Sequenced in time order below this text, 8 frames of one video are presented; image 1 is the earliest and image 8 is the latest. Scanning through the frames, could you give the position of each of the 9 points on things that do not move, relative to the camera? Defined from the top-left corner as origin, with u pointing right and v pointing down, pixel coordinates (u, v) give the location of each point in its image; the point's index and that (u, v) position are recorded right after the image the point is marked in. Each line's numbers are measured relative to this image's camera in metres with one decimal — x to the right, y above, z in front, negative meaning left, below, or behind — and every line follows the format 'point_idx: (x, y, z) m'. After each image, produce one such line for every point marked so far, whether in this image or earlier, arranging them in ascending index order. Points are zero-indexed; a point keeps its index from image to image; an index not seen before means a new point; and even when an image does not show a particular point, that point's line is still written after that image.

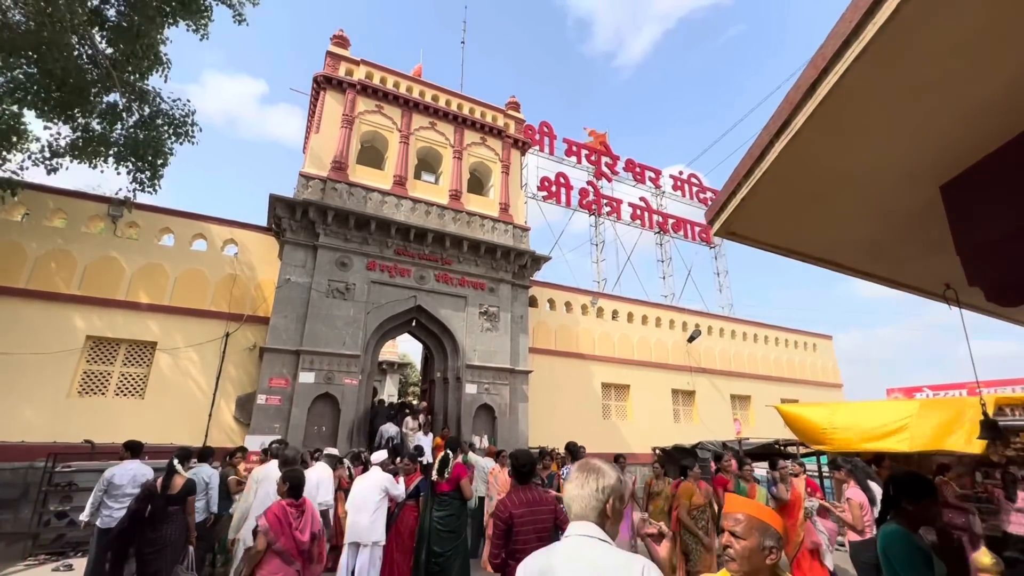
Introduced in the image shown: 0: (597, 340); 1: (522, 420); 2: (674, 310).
0: (+2.9, -1.8, +16.2) m
1: (+0.3, -3.6, +12.7) m
2: (+6.3, -0.9, +18.2) m
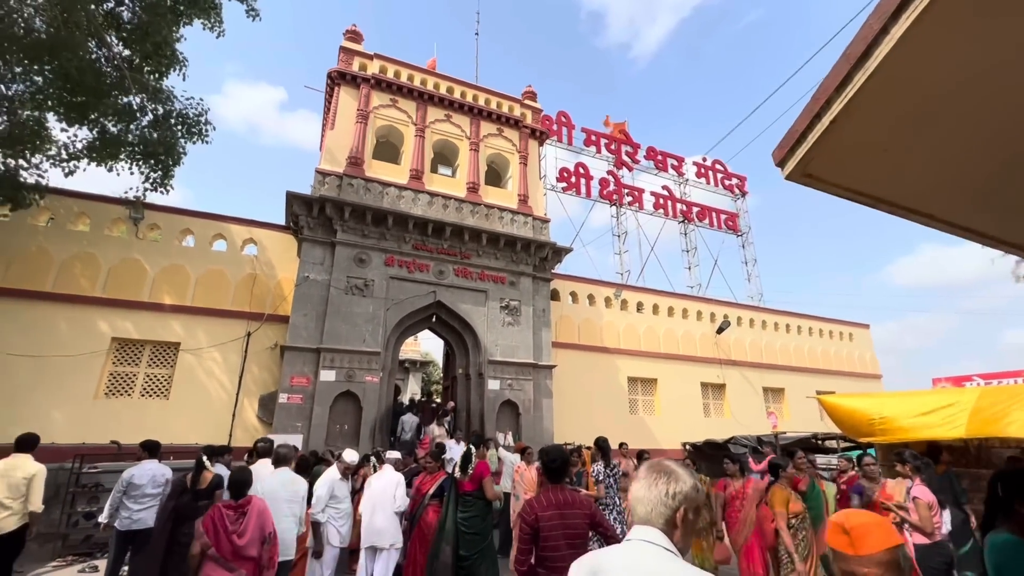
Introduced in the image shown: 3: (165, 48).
0: (+3.7, -1.5, +15.8) m
1: (+0.9, -3.4, +12.3) m
2: (+7.1, -0.5, +17.6) m
3: (-7.1, +4.9, +9.7) m
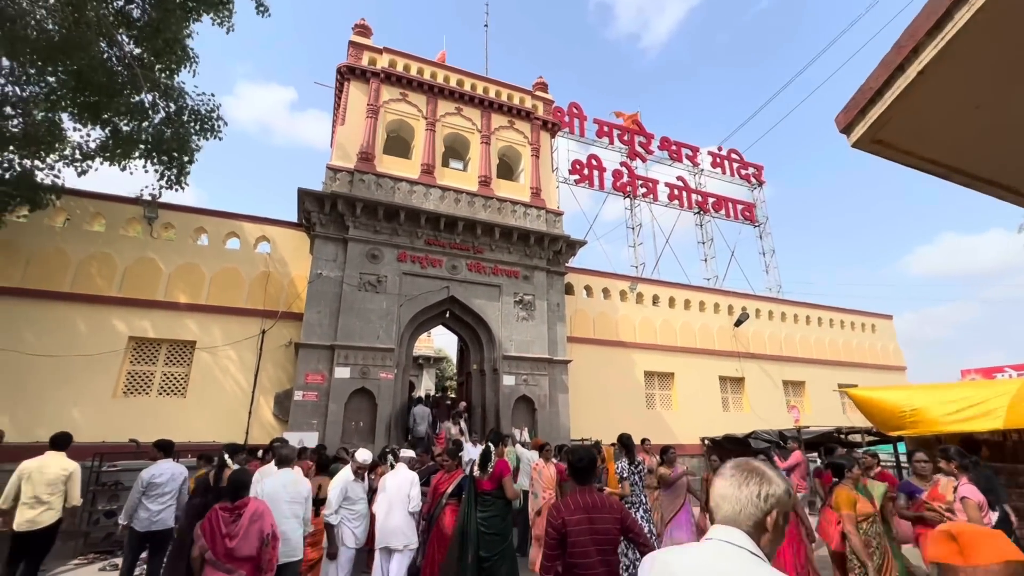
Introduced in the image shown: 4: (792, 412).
0: (+4.1, -1.3, +15.5) m
1: (+1.3, -3.2, +12.2) m
2: (+7.6, -0.2, +17.2) m
3: (-6.9, +5.0, +9.6) m
4: (+10.1, -4.5, +17.0) m
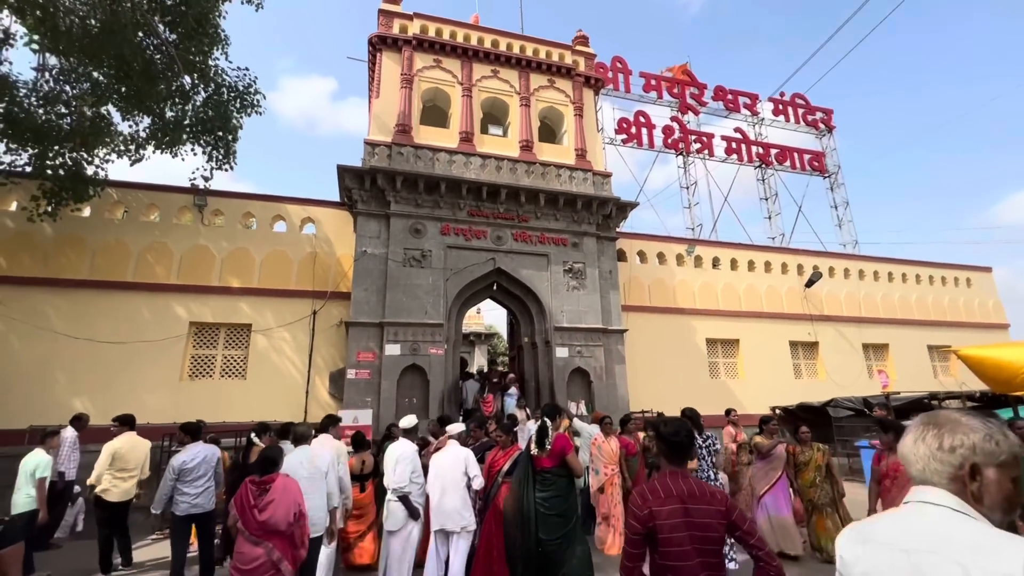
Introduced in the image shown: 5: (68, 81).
0: (+5.7, -0.1, +14.5) m
1: (+2.7, -2.4, +11.6) m
2: (+9.2, +1.2, +15.9) m
3: (-6.2, +5.3, +9.5) m
4: (+12.0, -3.0, +15.5) m
5: (-8.2, +3.9, +8.7) m
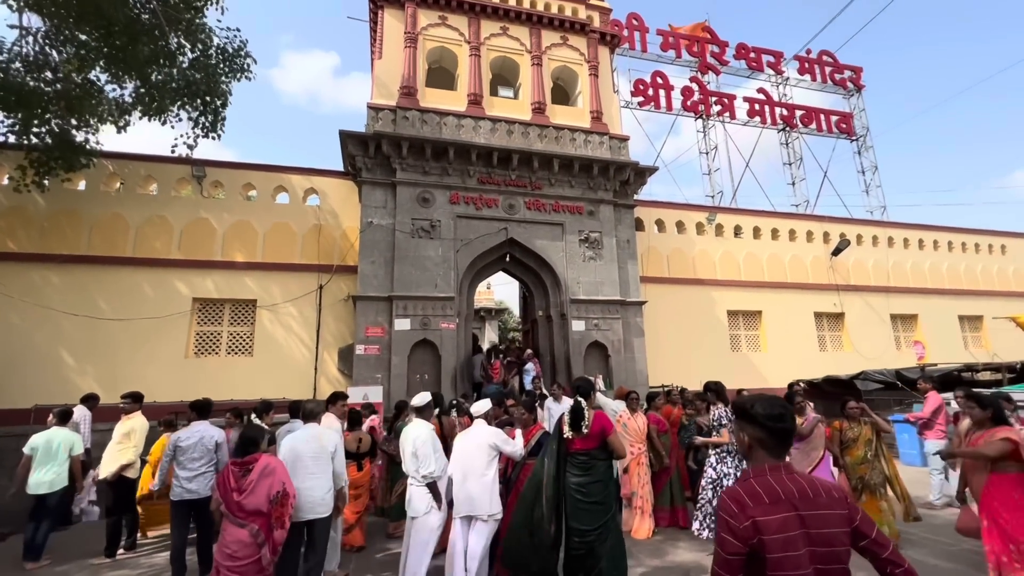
0: (+6.1, +0.8, +13.9) m
1: (+3.0, -1.6, +11.1) m
2: (+9.6, +2.2, +15.1) m
3: (-5.9, +5.8, +8.8) m
4: (+12.4, -2.0, +14.9) m
5: (-8.0, +4.3, +8.1) m
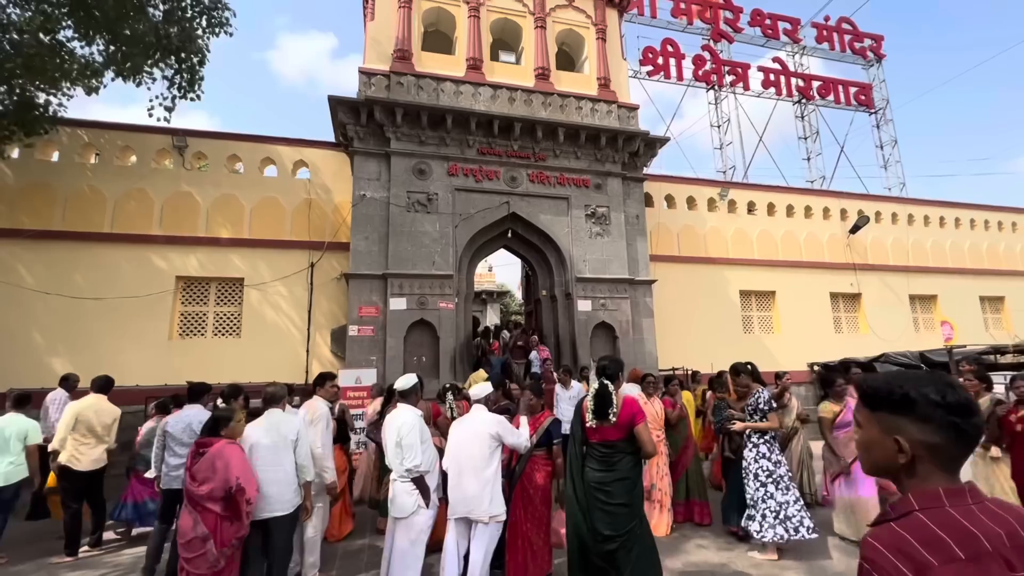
0: (+6.1, +1.3, +13.2) m
1: (+3.1, -1.1, +10.6) m
2: (+9.7, +2.8, +14.4) m
3: (-5.9, +6.2, +8.1) m
4: (+12.5, -1.3, +14.3) m
5: (-8.0, +4.7, +7.4) m
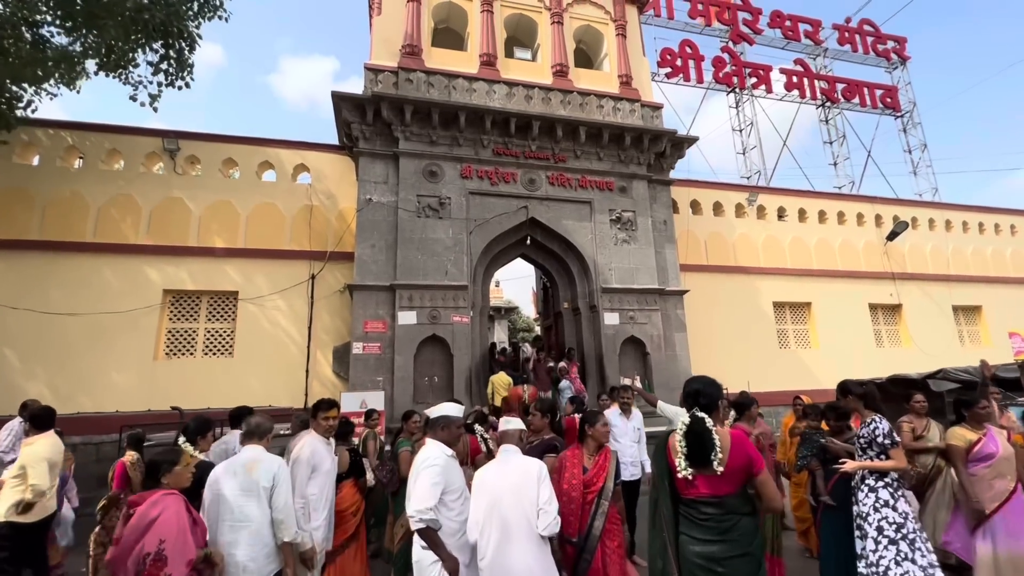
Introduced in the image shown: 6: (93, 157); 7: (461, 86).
0: (+6.5, +1.1, +12.4) m
1: (+3.5, -1.4, +9.6) m
2: (+10.1, +2.5, +13.5) m
3: (-5.6, +6.0, +7.4) m
4: (+12.9, -1.6, +13.3) m
5: (-7.6, +4.5, +6.7) m
6: (-7.9, +2.5, +8.8) m
7: (-1.0, +4.1, +9.5) m
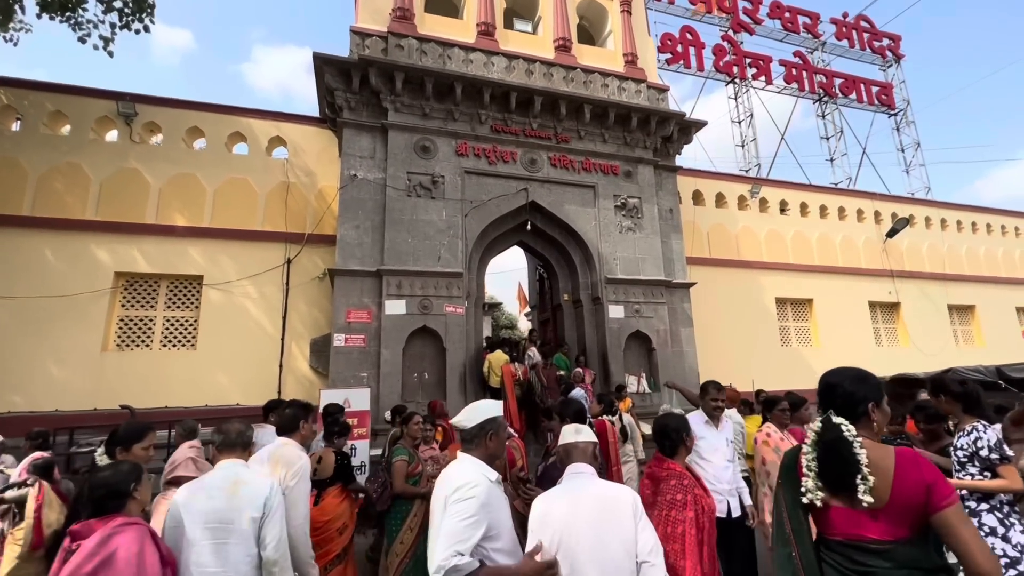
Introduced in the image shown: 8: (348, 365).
0: (+6.4, +1.2, +11.9) m
1: (+3.4, -1.2, +9.0) m
2: (+9.9, +2.6, +13.2) m
3: (-5.4, +6.3, +6.4) m
4: (+12.6, -1.6, +13.1) m
5: (-7.5, +4.8, +5.6) m
6: (-7.9, +2.8, +7.7) m
7: (-1.0, +4.3, +8.7) m
8: (-2.5, -1.2, +7.2) m
